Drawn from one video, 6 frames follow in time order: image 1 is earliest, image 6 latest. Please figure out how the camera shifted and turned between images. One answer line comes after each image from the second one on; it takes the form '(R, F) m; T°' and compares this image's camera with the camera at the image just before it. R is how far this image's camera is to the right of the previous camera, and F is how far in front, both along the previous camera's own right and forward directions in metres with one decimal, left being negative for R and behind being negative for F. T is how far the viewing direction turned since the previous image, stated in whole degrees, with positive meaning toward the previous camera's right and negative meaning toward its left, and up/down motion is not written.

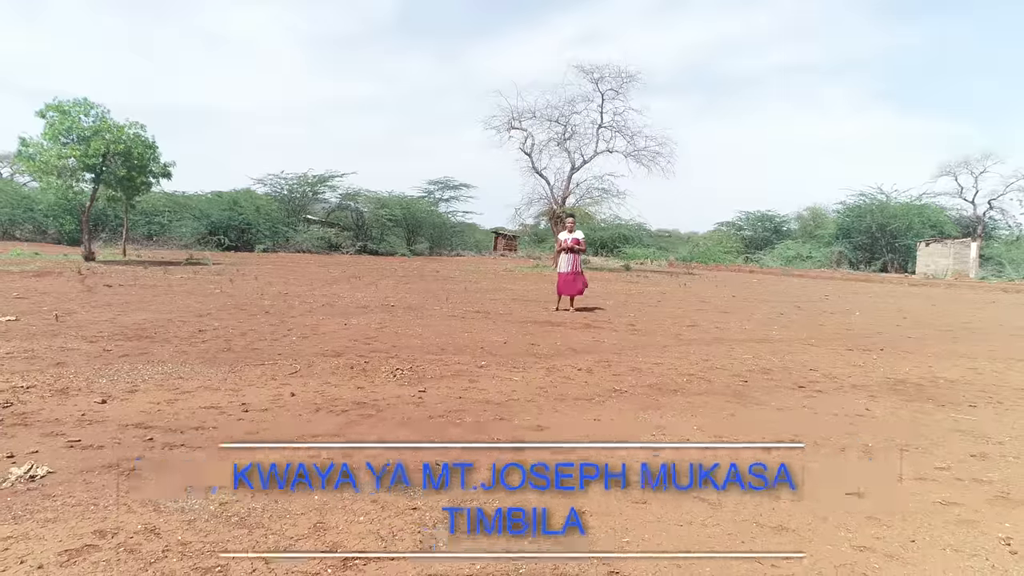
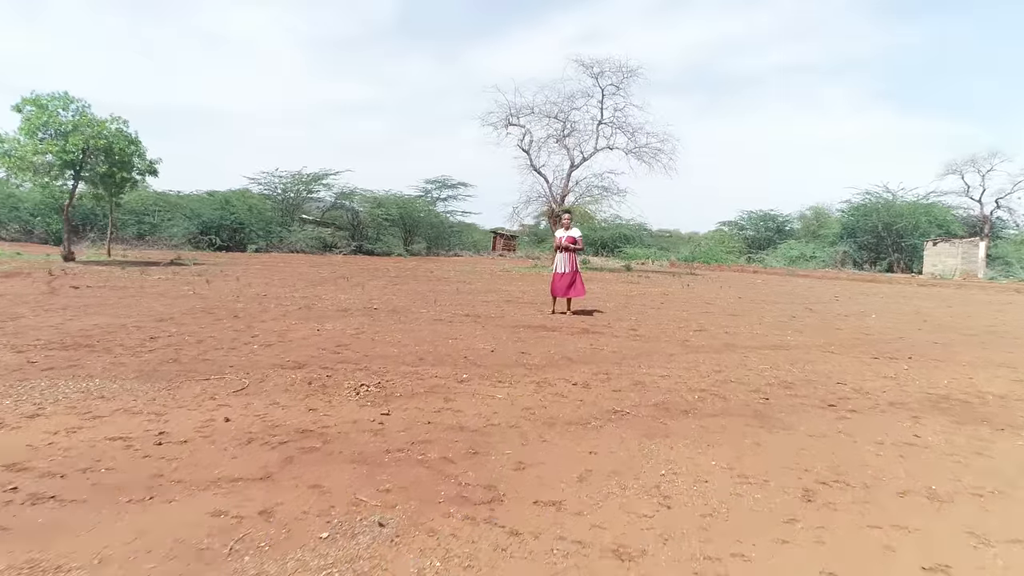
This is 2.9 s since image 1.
(+0.1, +0.7) m; 0°
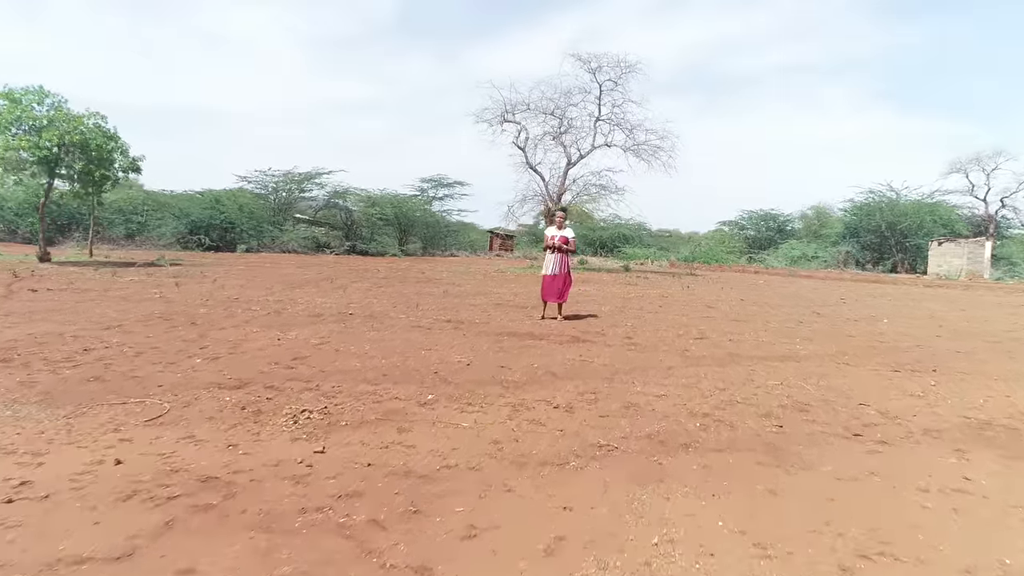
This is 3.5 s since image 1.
(+0.2, +0.6) m; 0°
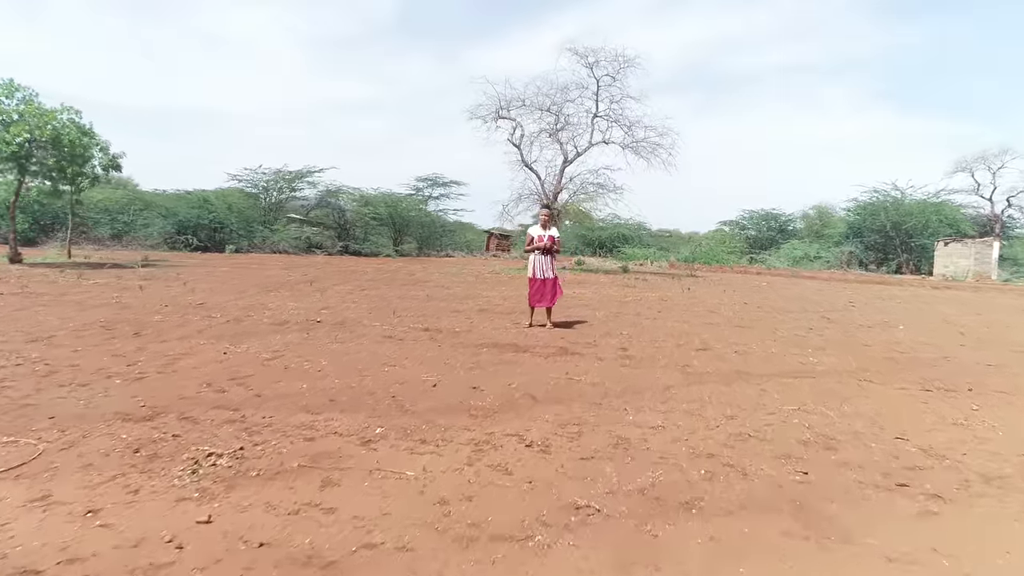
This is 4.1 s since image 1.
(+0.2, +0.7) m; 0°
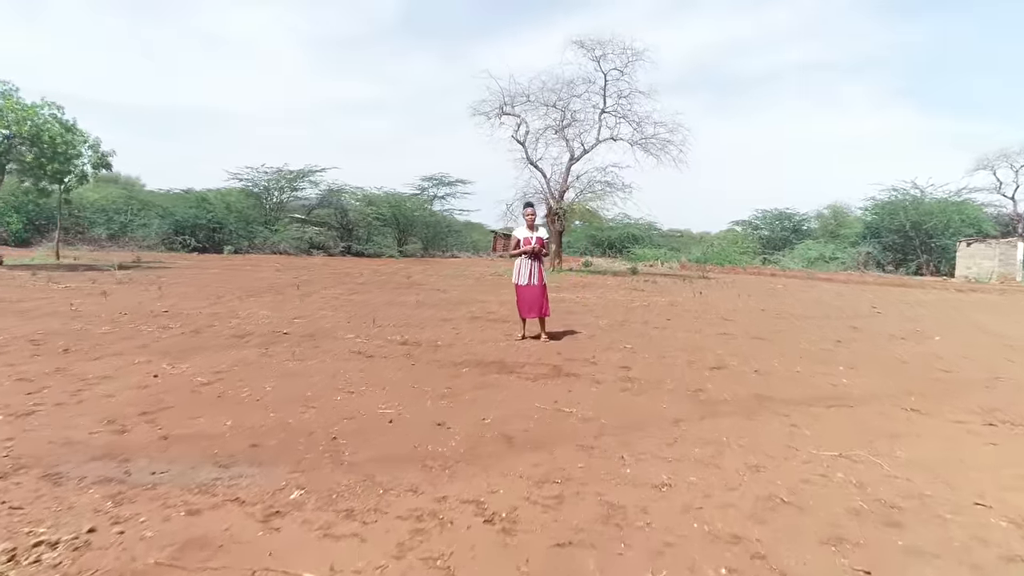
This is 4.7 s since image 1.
(+0.2, +0.8) m; -1°
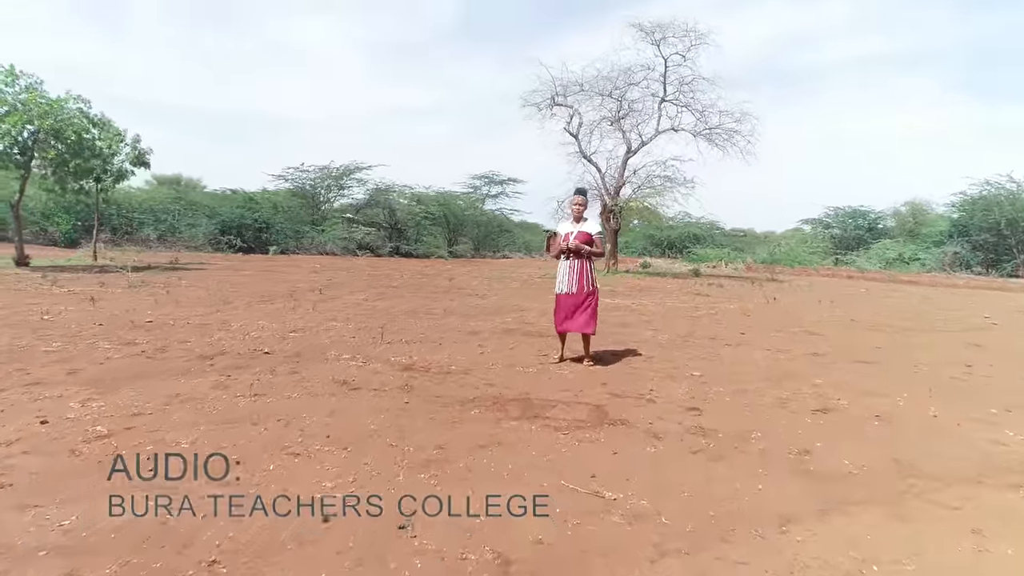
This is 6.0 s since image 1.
(+0.2, +1.4) m; -5°
